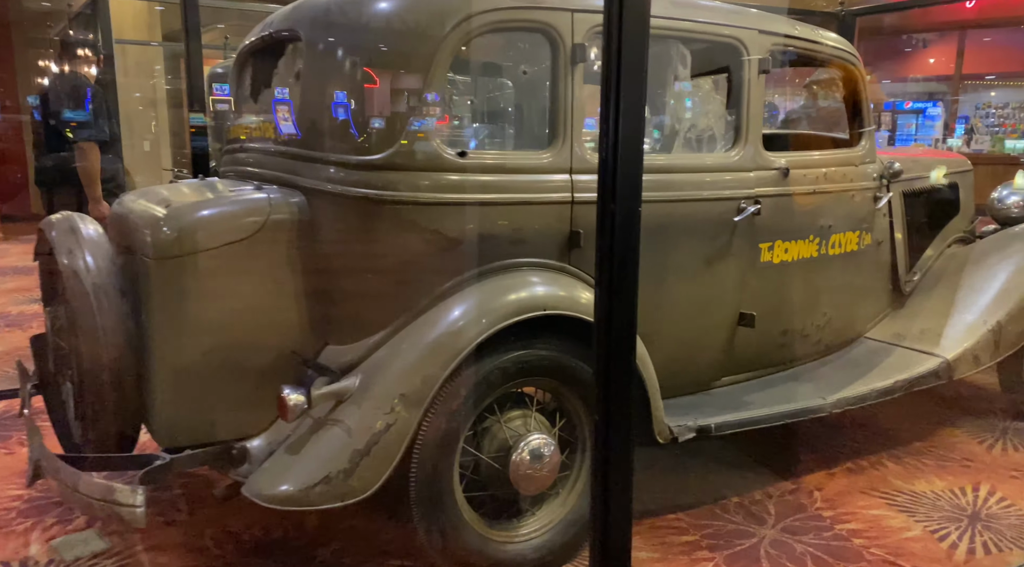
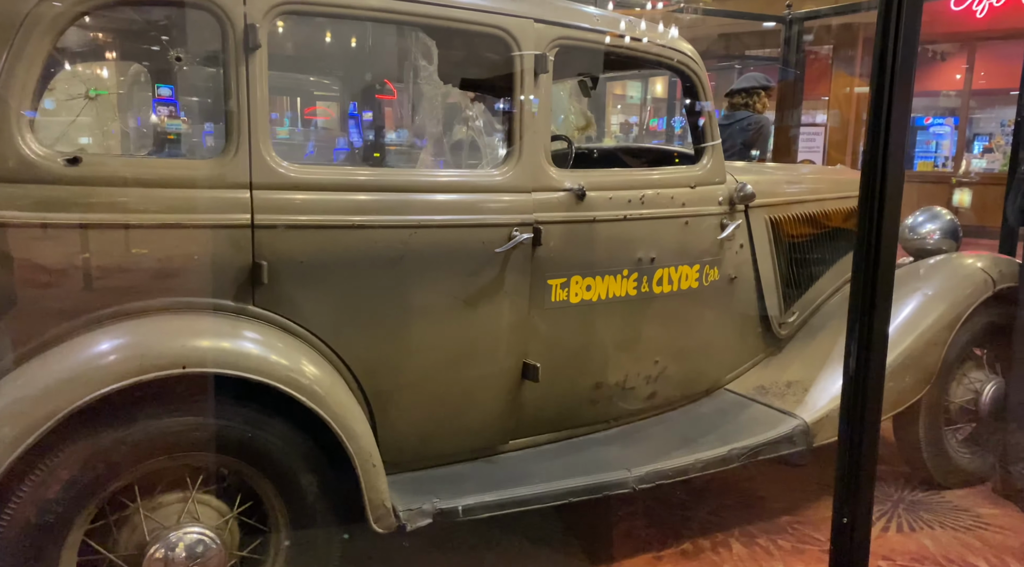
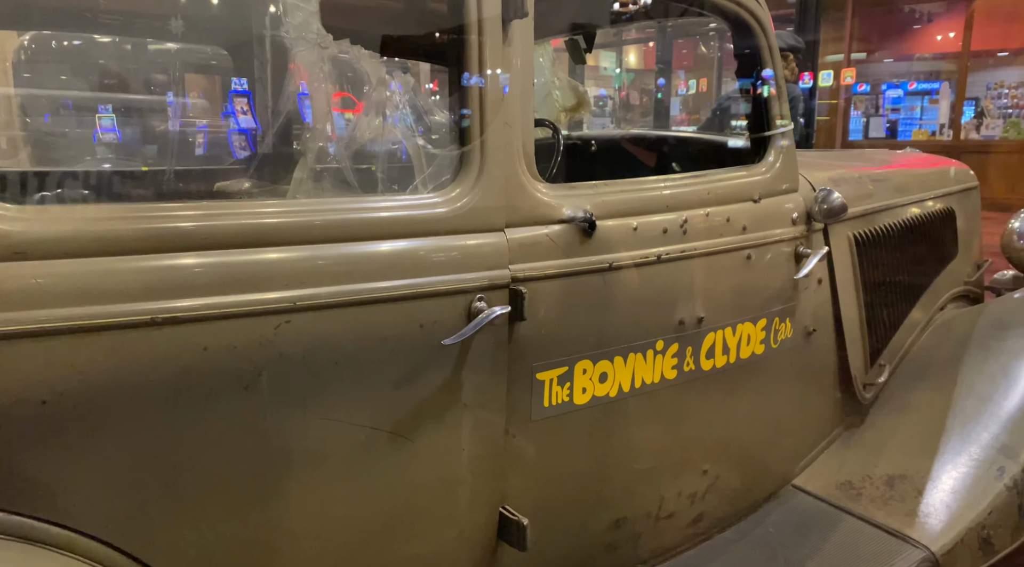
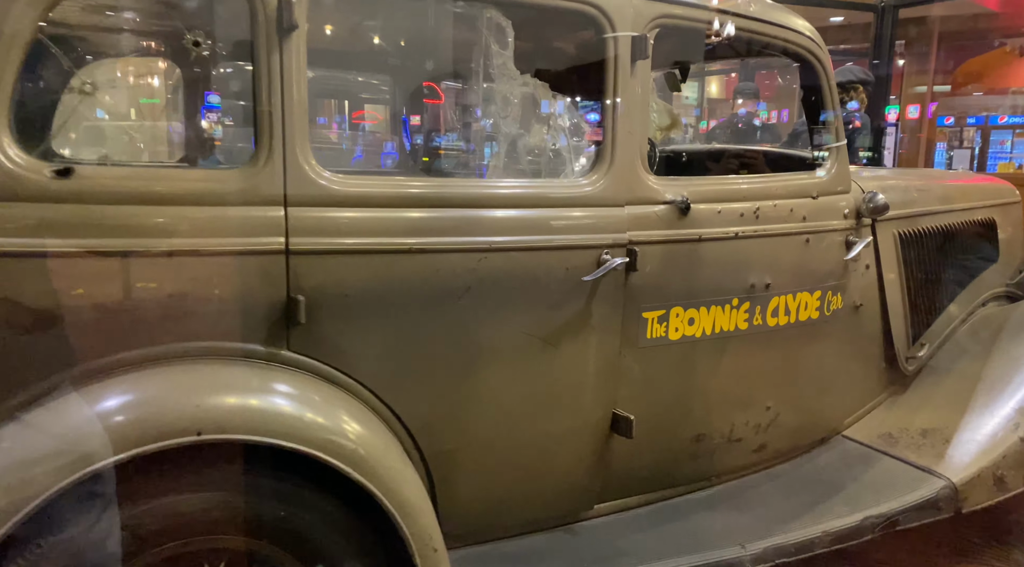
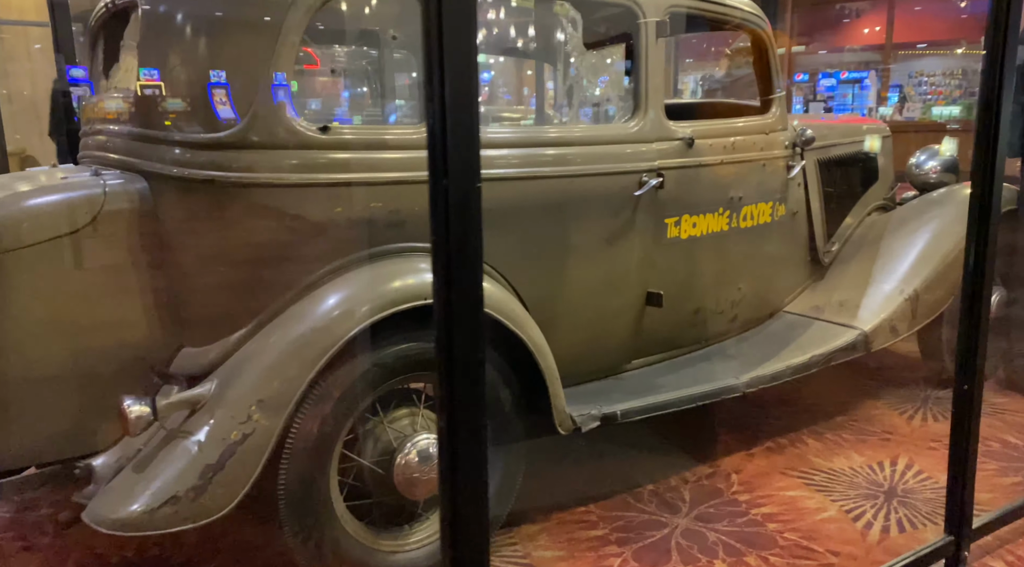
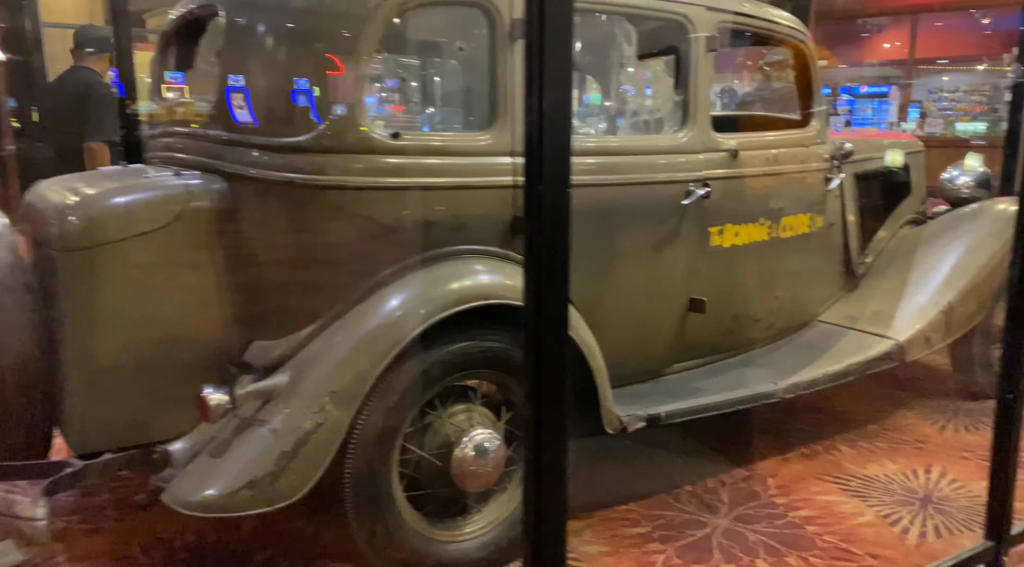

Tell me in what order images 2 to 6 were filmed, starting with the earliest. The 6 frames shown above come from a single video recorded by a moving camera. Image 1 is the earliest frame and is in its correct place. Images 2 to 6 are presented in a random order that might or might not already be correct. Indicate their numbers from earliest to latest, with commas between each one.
6, 5, 2, 4, 3
